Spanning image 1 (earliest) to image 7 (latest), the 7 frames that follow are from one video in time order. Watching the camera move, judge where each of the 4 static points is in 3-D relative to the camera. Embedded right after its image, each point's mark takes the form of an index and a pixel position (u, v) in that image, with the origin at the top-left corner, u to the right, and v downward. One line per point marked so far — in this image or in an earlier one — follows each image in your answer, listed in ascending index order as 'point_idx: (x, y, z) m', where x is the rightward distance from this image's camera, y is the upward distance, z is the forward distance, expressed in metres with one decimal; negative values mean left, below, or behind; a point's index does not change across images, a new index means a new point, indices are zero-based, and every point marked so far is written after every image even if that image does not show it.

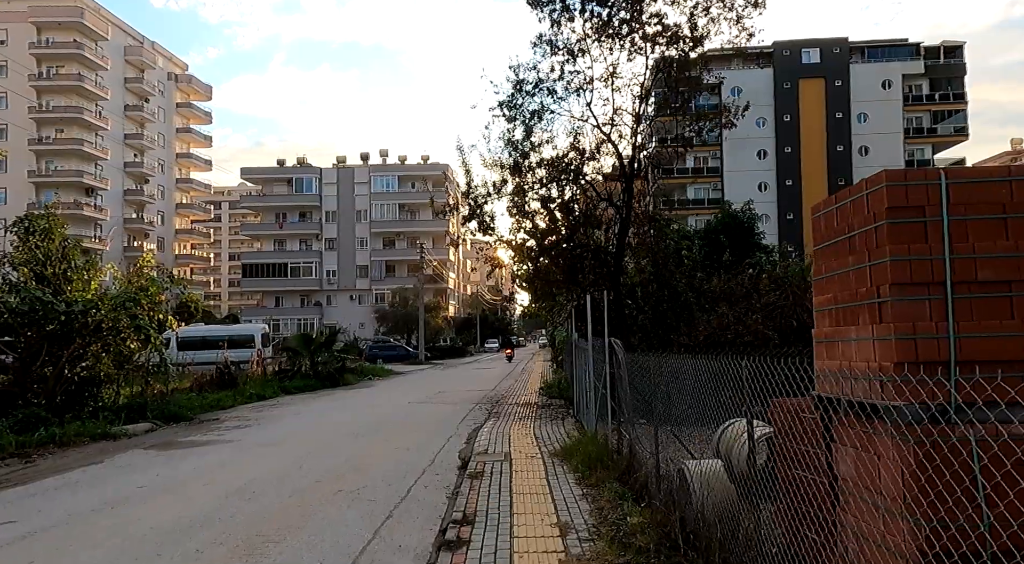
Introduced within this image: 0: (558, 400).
0: (+1.0, -2.6, +16.2) m
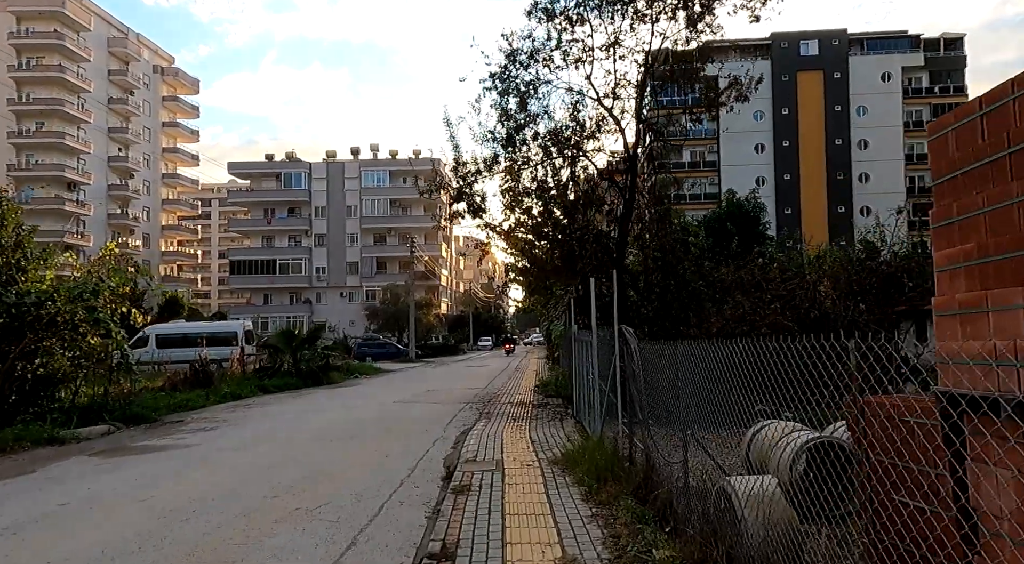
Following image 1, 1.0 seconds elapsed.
0: (+0.9, -2.4, +15.0) m
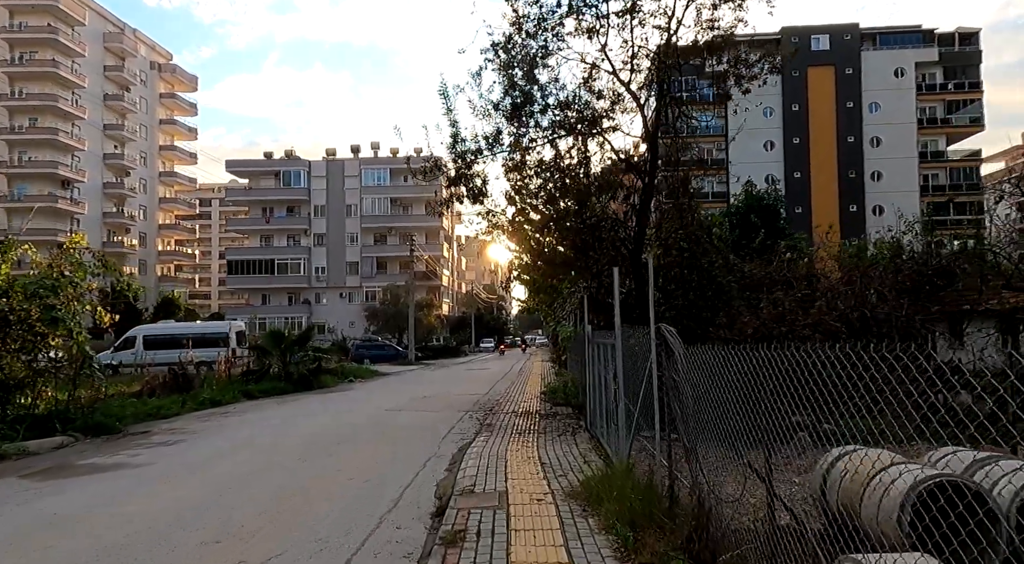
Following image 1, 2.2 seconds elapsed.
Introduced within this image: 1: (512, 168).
0: (+1.0, -2.3, +13.5) m
1: (0.0, +1.9, +12.2) m
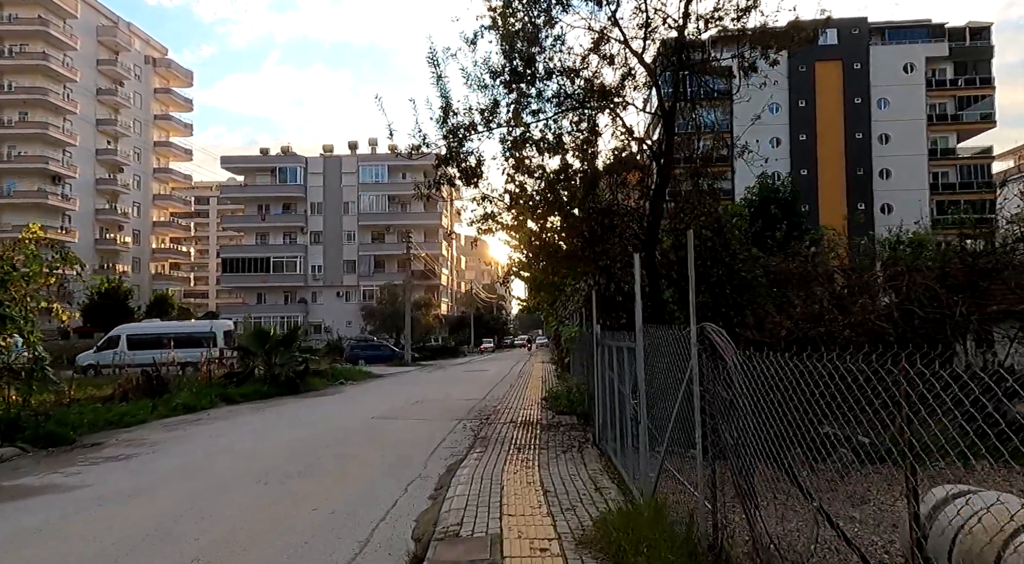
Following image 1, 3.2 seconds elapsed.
0: (+0.9, -2.3, +12.2) m
1: (0.0, +2.0, +10.9) m
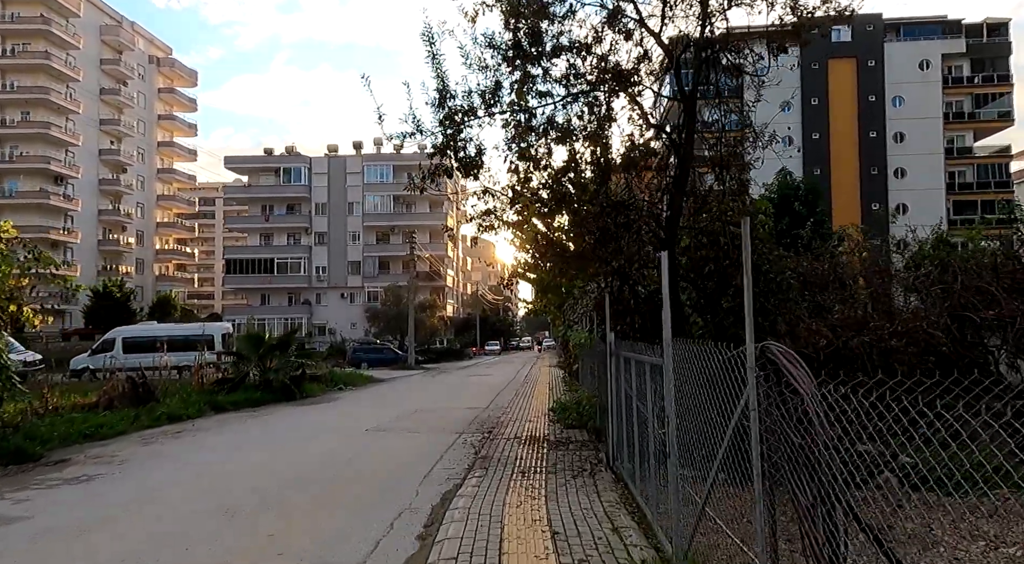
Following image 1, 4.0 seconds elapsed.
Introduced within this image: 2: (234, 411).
0: (+1.0, -2.3, +11.2) m
1: (+0.1, +2.0, +9.9) m
2: (-6.6, -3.1, +17.6) m
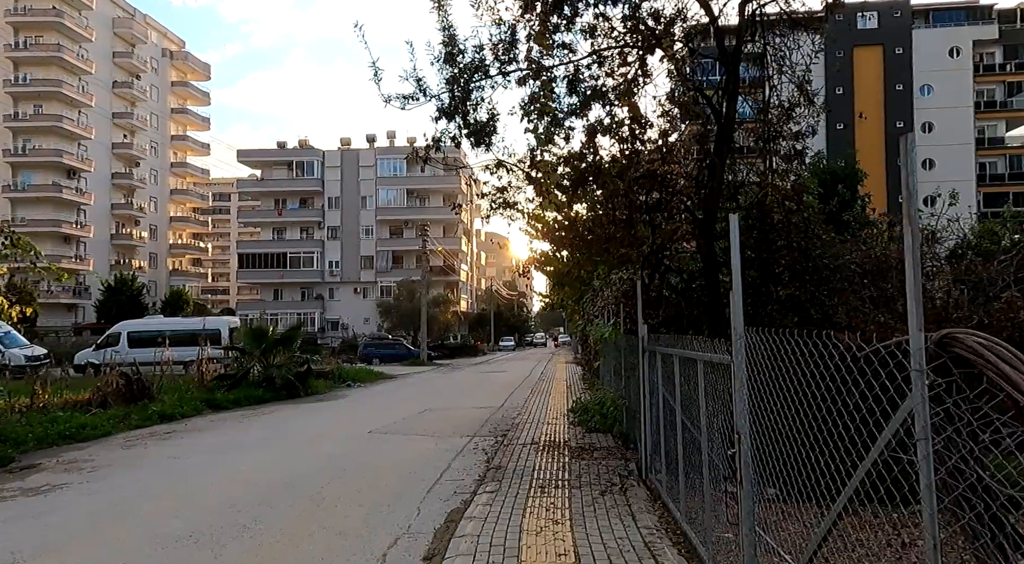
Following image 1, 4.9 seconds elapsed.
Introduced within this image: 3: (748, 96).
0: (+1.2, -2.1, +10.1) m
1: (+0.3, +2.1, +8.8) m
2: (-6.3, -2.9, +16.6) m
3: (+2.8, +2.2, +8.6) m
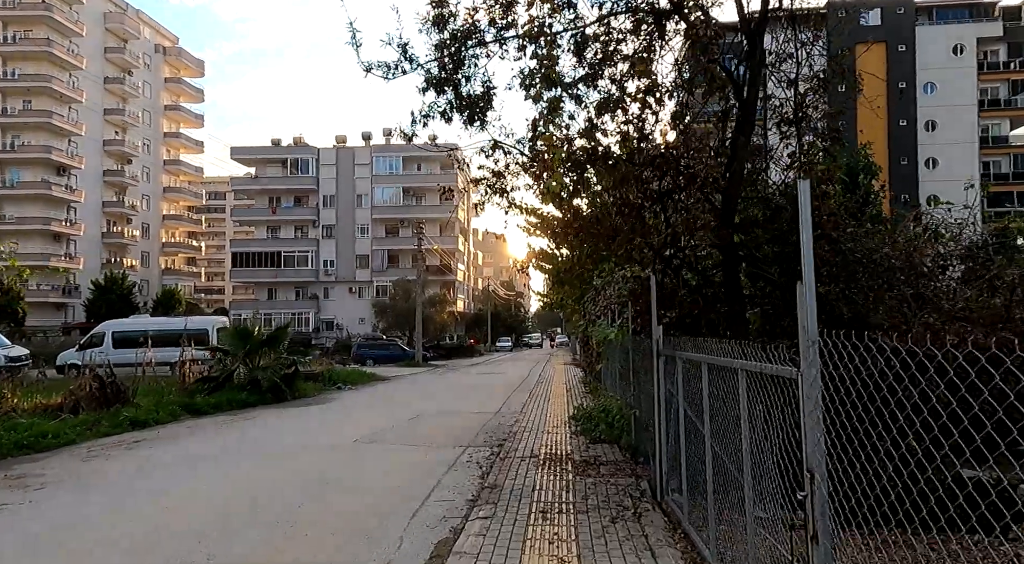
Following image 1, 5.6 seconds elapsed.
0: (+1.2, -2.1, +9.2) m
1: (+0.3, +2.2, +7.9) m
2: (-6.3, -2.8, +15.7) m
3: (+2.8, +2.2, +7.8) m
